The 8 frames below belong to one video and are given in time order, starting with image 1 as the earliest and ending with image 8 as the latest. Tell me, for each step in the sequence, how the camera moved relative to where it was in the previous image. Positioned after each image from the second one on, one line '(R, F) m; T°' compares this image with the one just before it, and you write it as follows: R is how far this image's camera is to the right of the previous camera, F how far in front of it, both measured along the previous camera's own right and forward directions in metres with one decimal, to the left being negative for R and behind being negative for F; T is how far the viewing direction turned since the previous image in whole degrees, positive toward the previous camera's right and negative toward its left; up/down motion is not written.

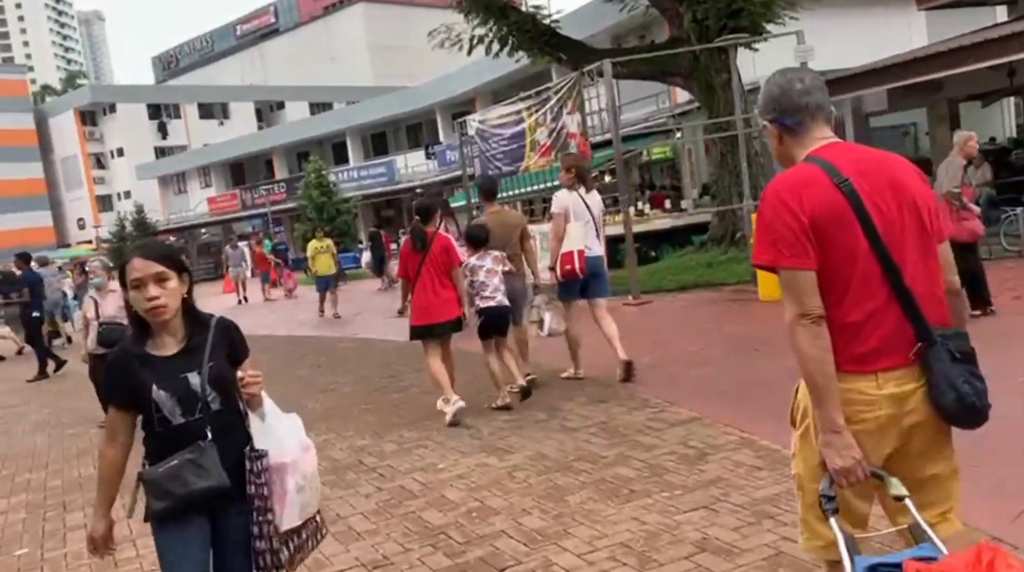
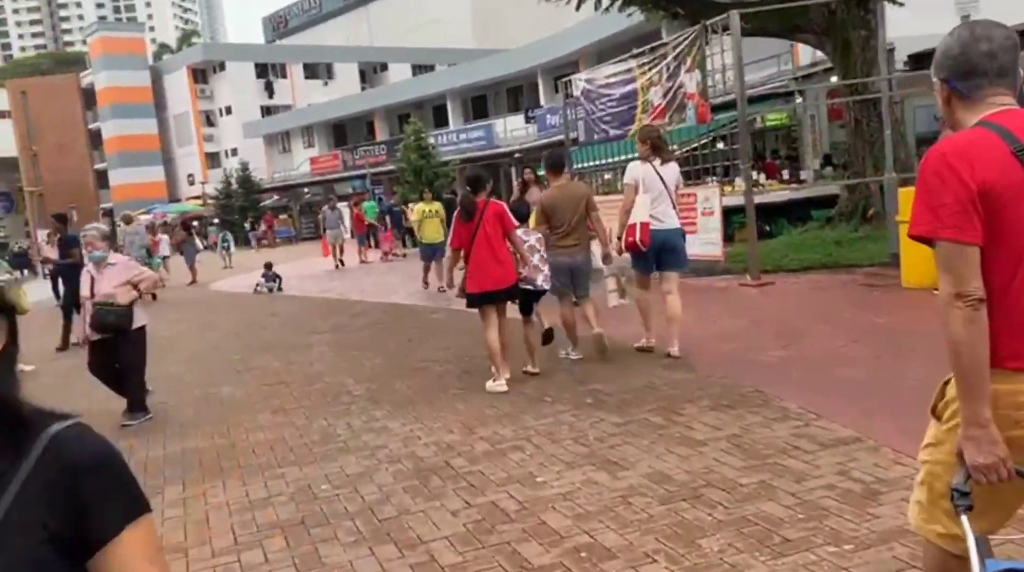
(-0.1, +0.9) m; -6°
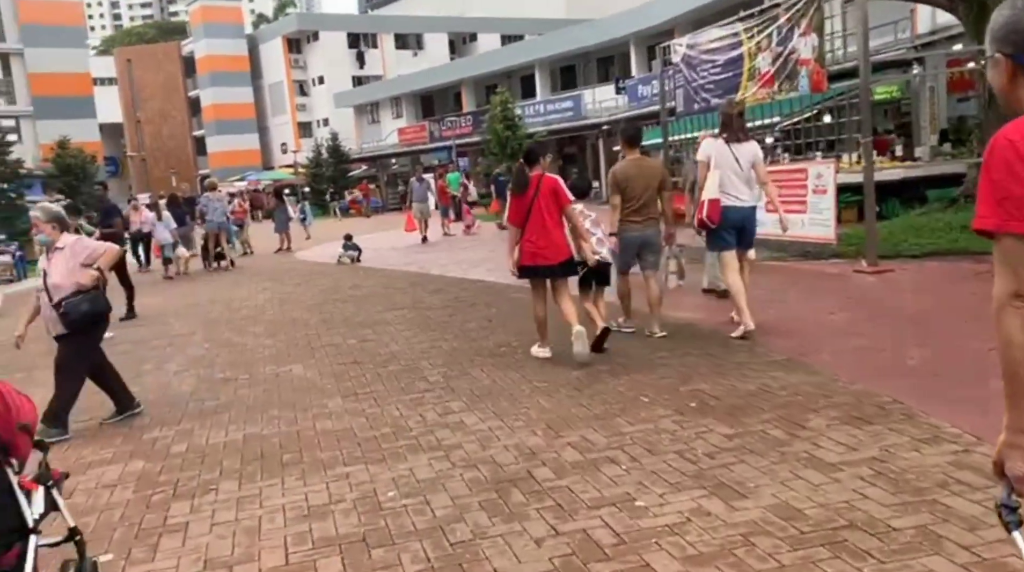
(-0.1, +0.7) m; -5°
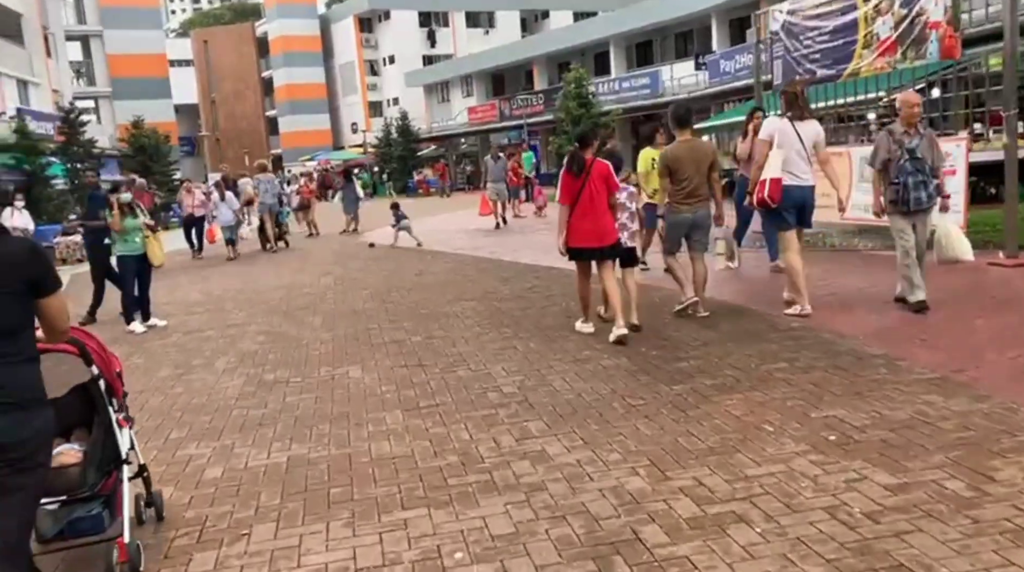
(-0.1, +0.9) m; -4°
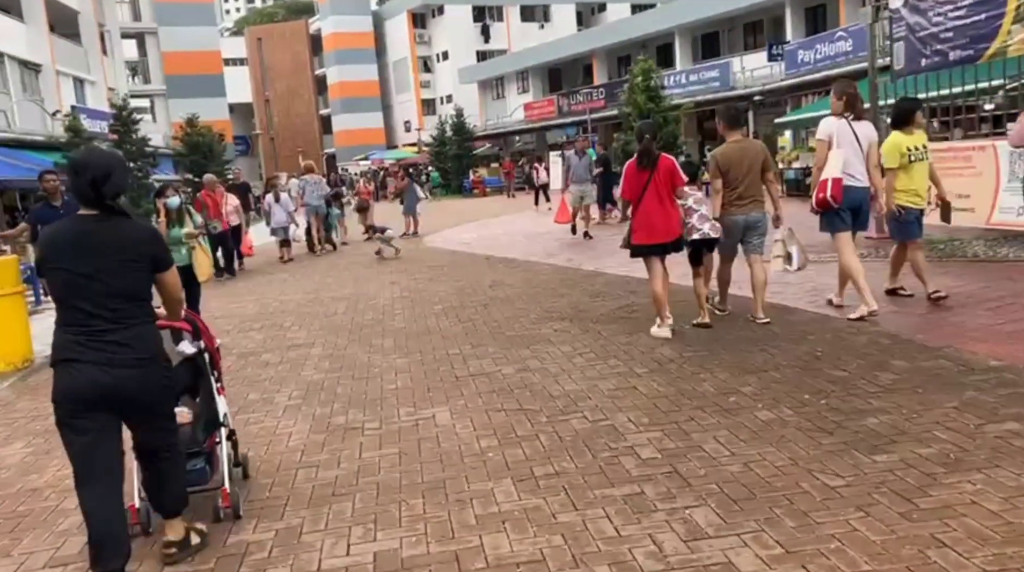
(-0.4, +1.2) m; -3°
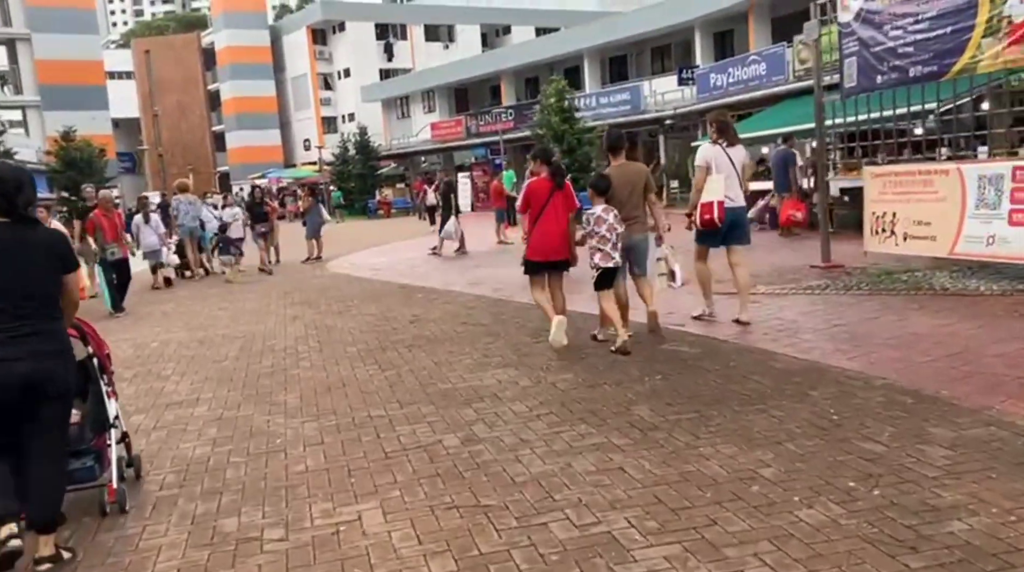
(-0.2, +1.4) m; +6°
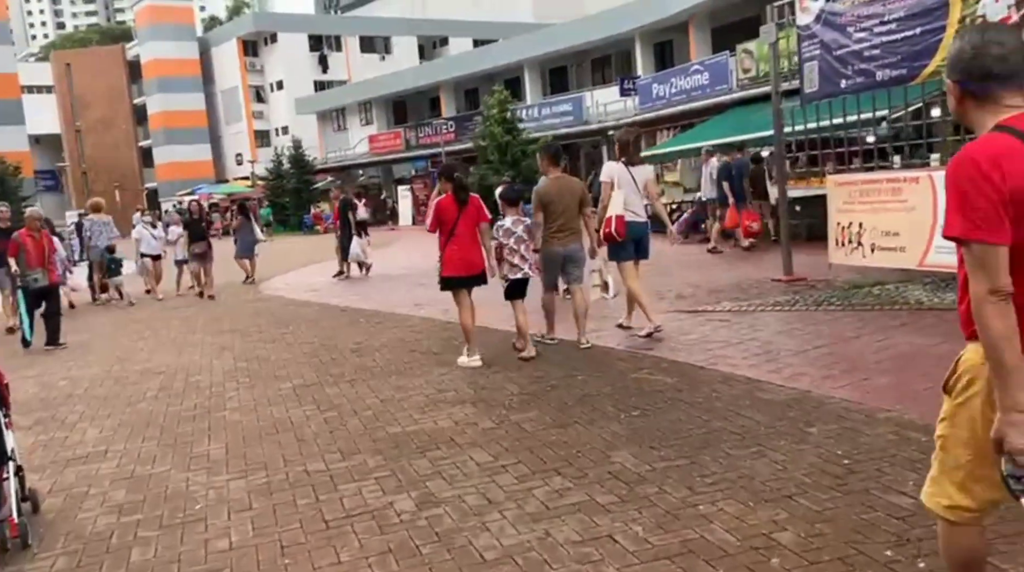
(-0.1, +0.7) m; +4°
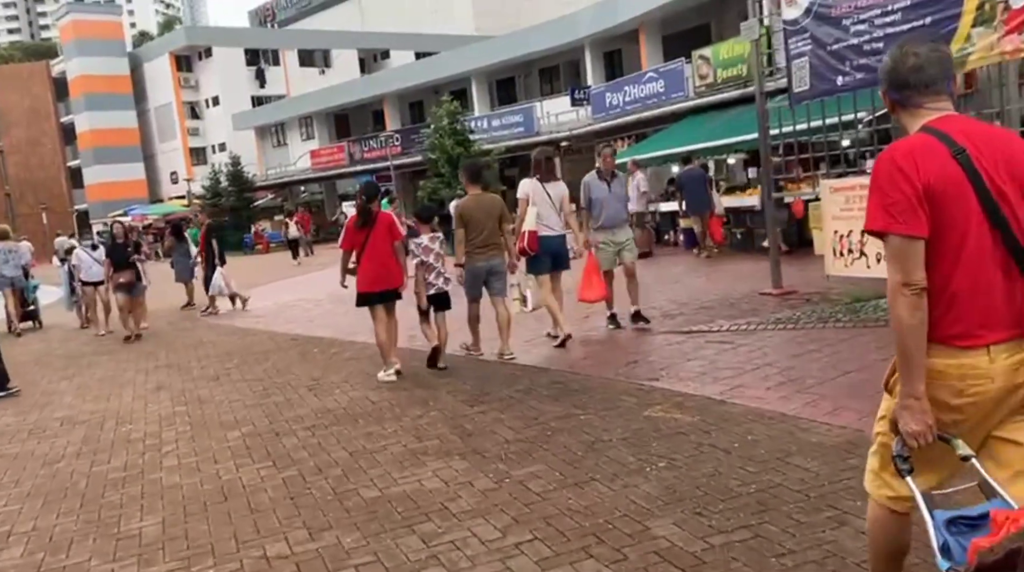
(-0.3, +1.0) m; +4°
